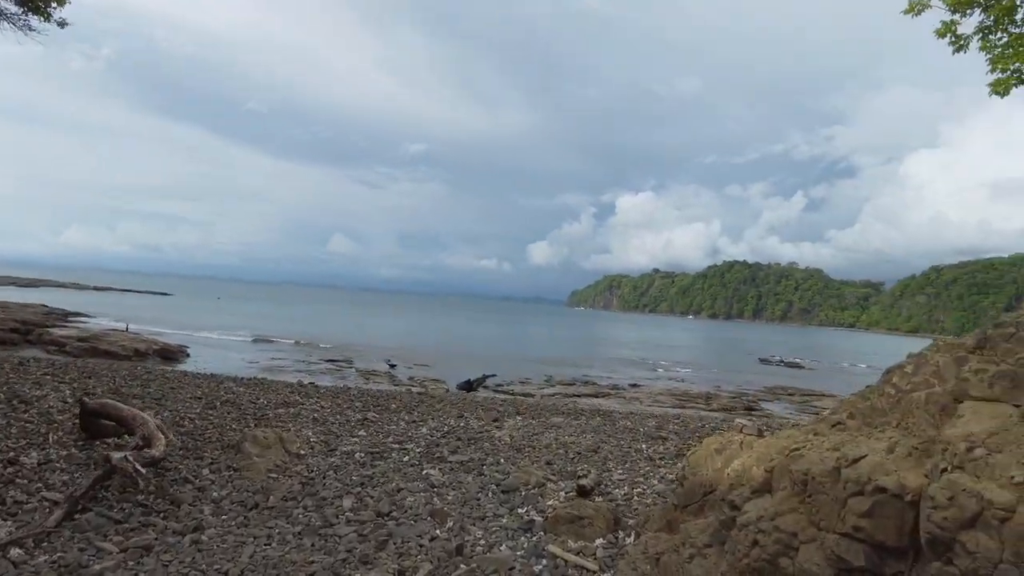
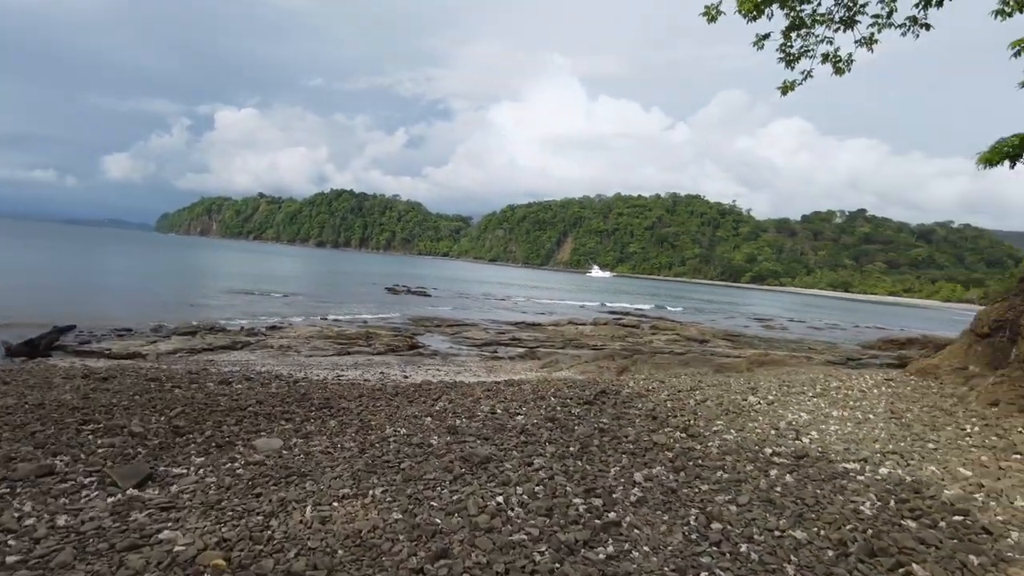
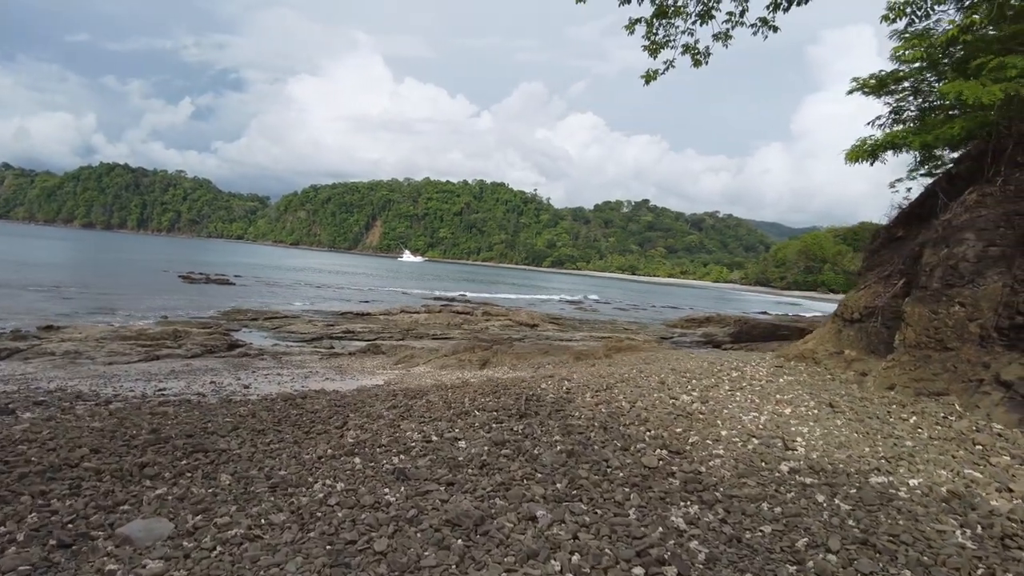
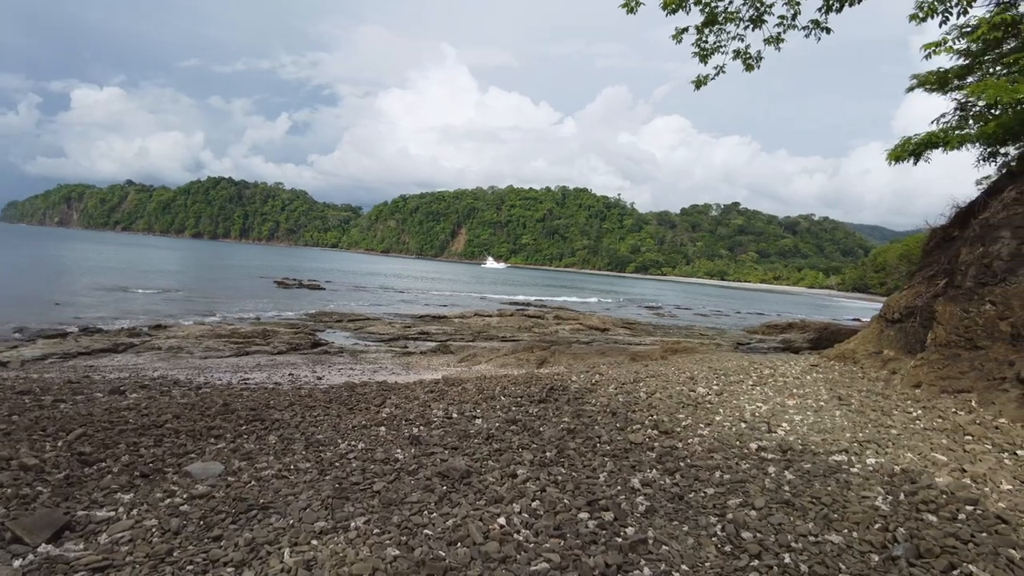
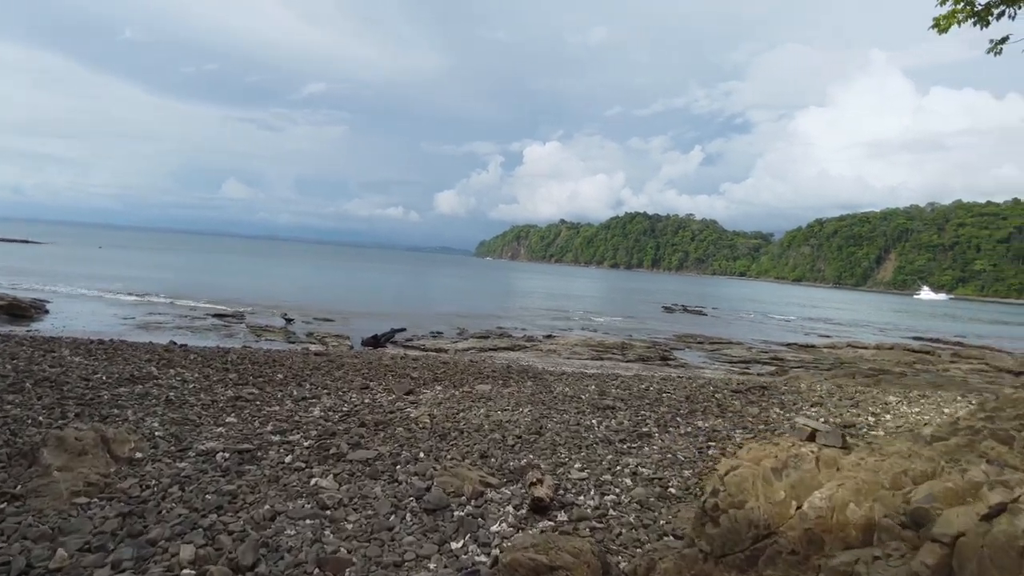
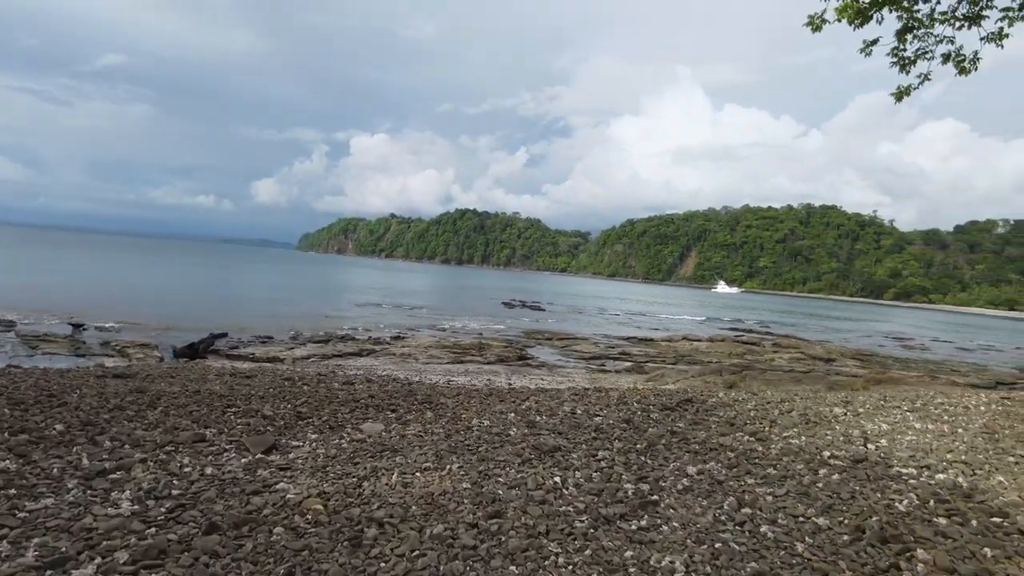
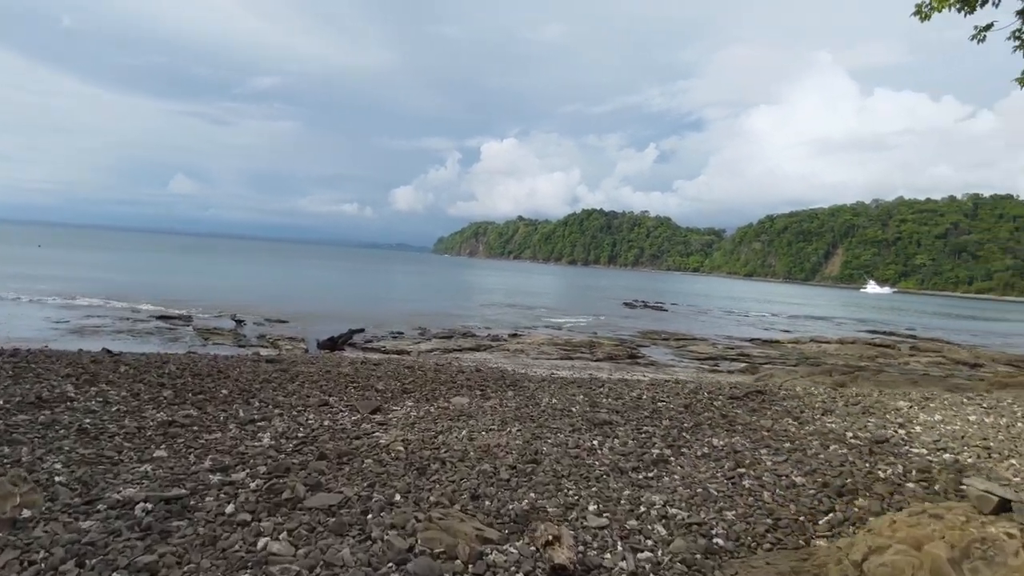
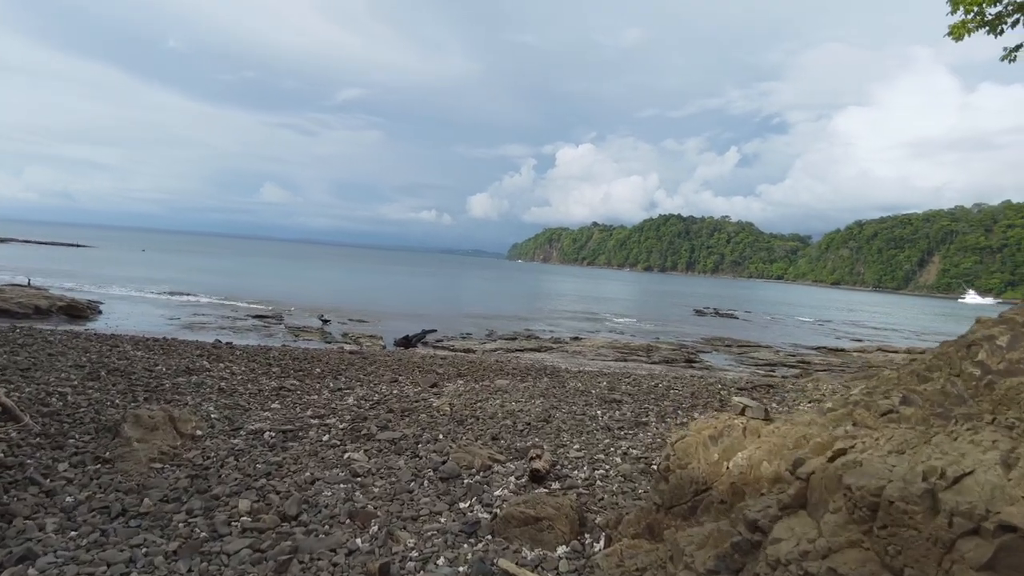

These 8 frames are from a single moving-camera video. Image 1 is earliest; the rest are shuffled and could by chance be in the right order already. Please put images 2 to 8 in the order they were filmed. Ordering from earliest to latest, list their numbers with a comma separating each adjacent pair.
8, 5, 7, 6, 2, 4, 3
